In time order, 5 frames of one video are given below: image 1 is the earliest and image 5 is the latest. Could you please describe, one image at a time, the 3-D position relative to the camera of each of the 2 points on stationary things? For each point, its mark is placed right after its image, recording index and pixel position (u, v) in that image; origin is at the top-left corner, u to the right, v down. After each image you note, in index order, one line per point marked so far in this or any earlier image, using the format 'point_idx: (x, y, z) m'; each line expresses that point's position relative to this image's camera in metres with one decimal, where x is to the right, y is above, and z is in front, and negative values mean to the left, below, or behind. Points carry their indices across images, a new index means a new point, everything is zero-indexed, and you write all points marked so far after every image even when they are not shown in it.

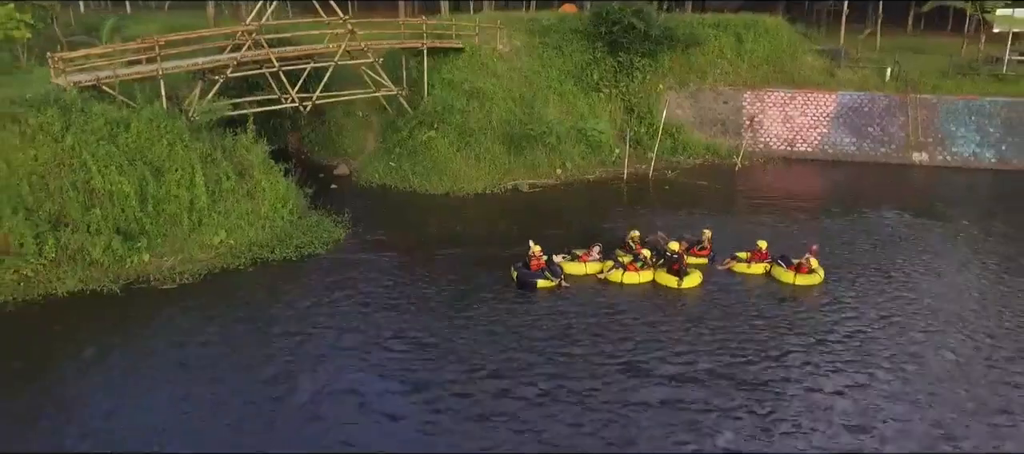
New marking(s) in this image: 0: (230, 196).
0: (-5.7, +0.7, +15.8) m
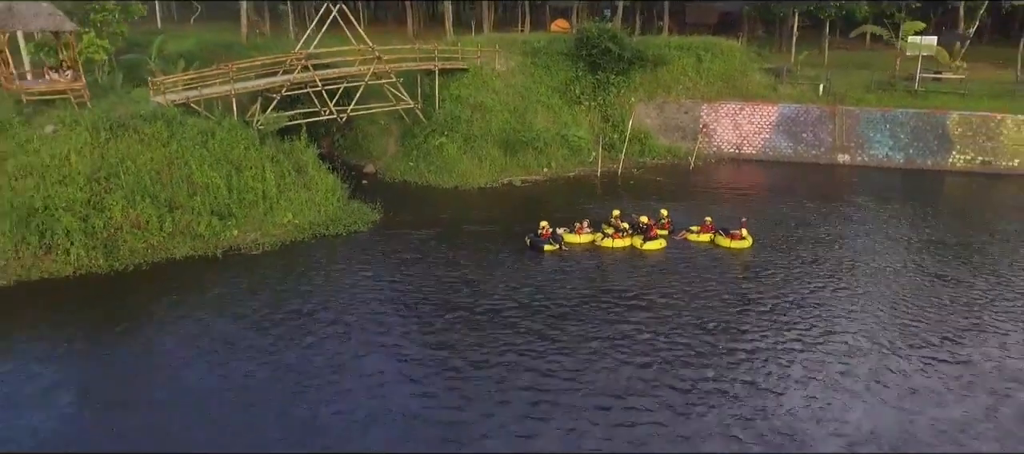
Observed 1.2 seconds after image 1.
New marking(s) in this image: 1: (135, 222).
0: (-6.0, +1.1, +20.9) m
1: (-9.0, +0.1, +18.5) m
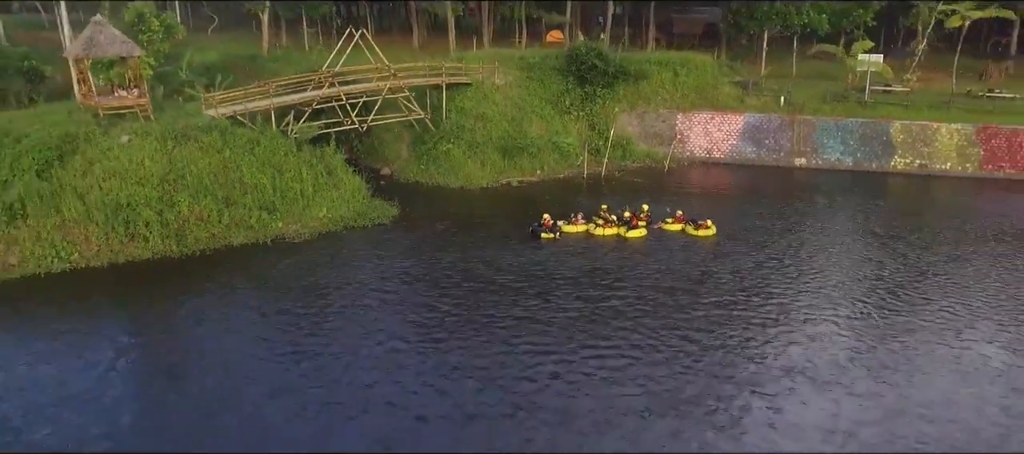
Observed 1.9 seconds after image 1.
0: (-6.1, +1.3, +24.8) m
1: (-9.1, +0.3, +22.4) m
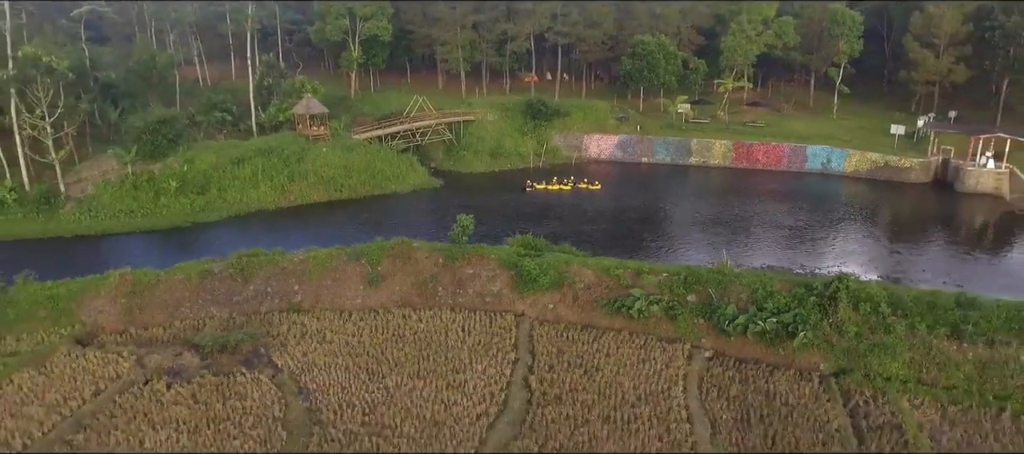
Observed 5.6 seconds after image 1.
0: (-7.3, +4.0, +54.3) m
1: (-10.4, +3.0, +51.9) m
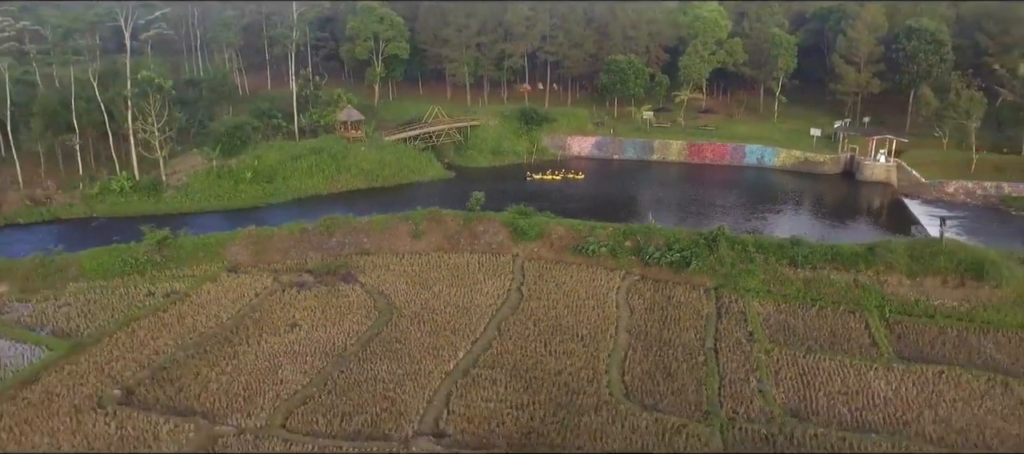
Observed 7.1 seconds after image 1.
0: (-7.6, +5.5, +68.4) m
1: (-10.6, +4.6, +66.1) m
